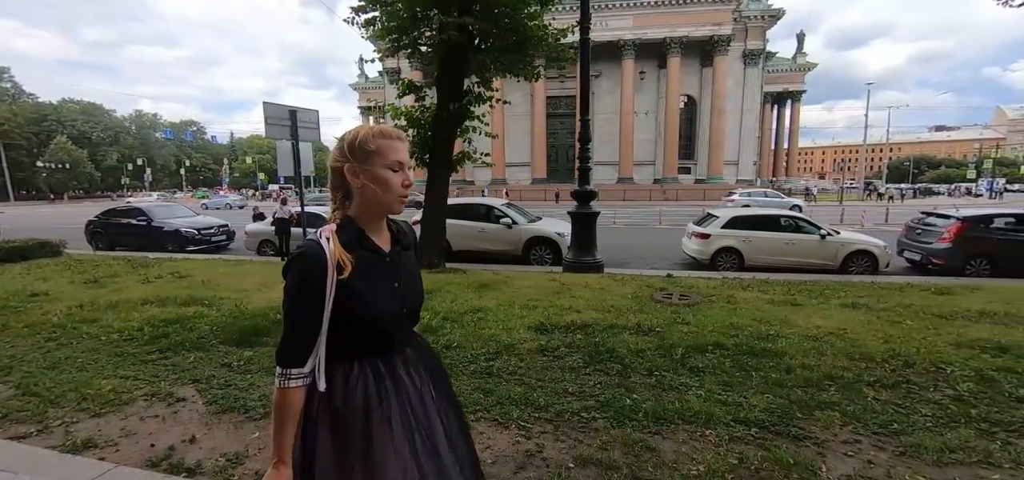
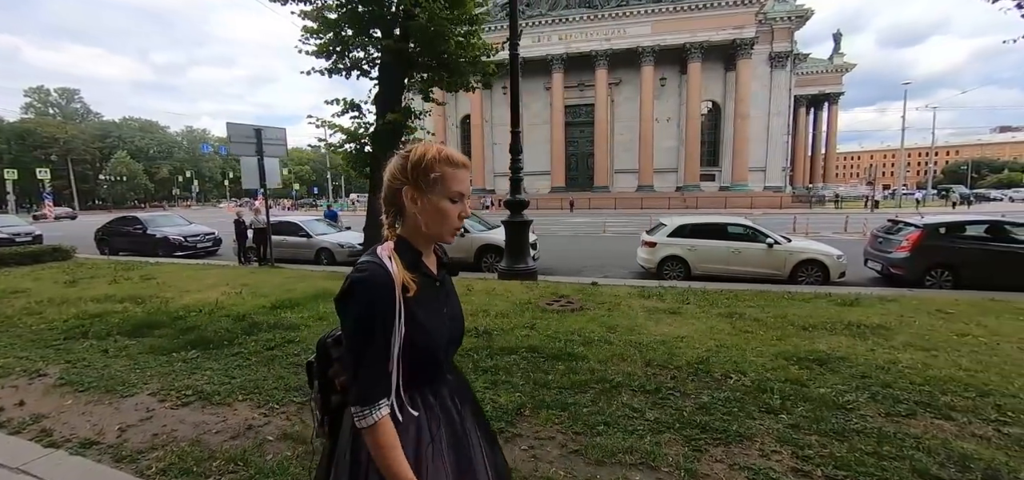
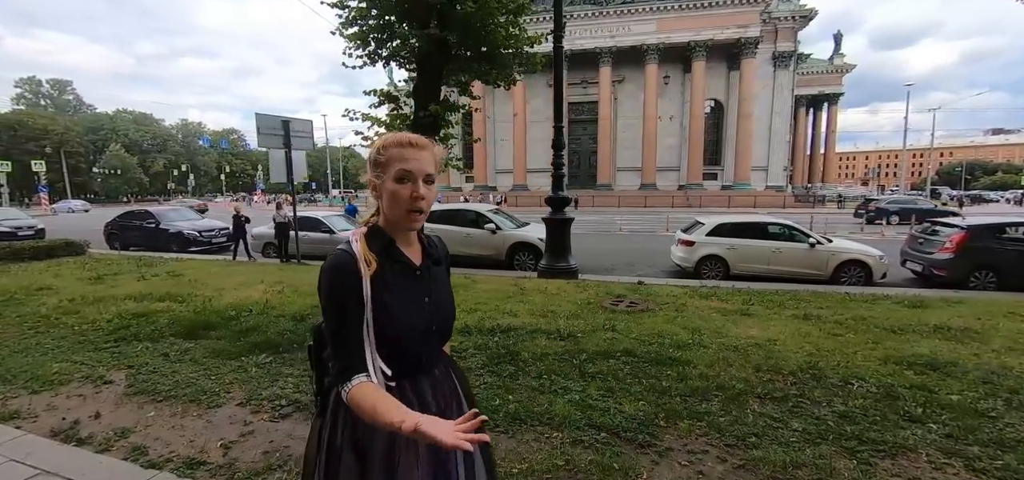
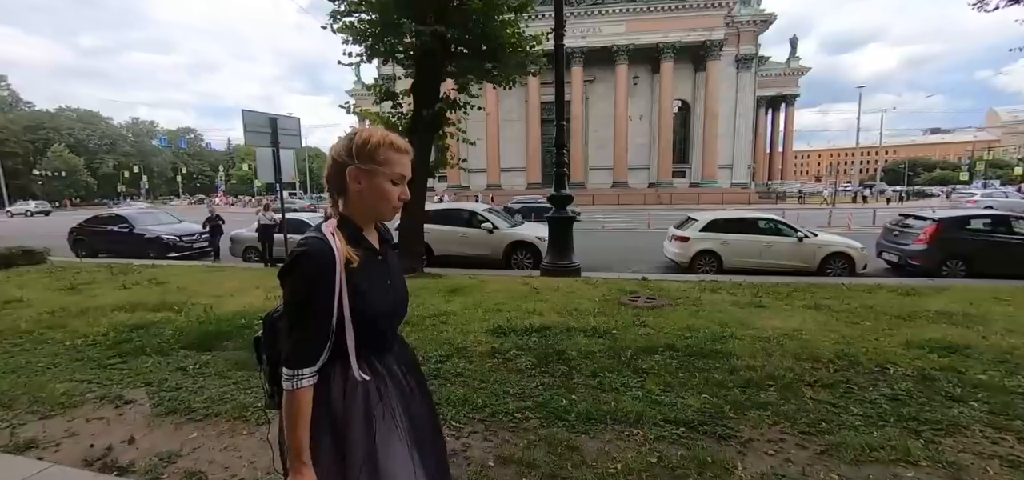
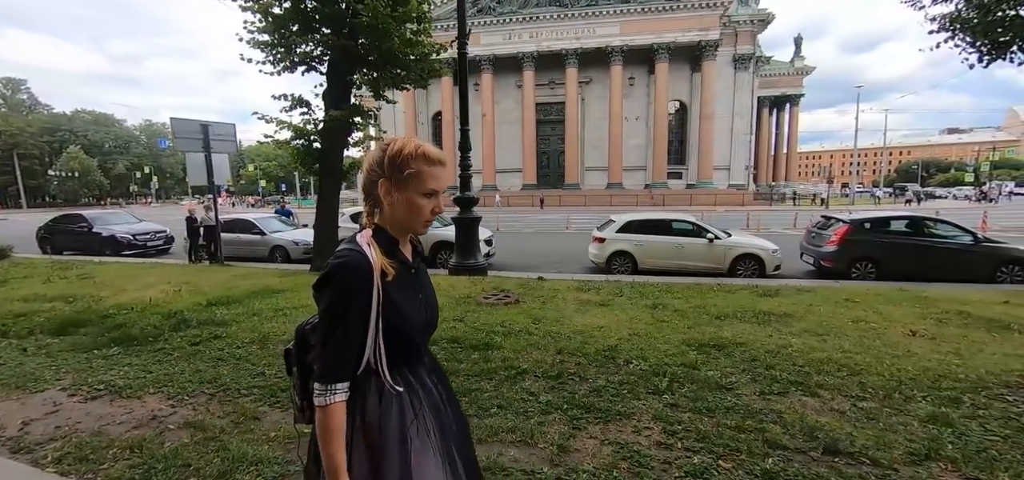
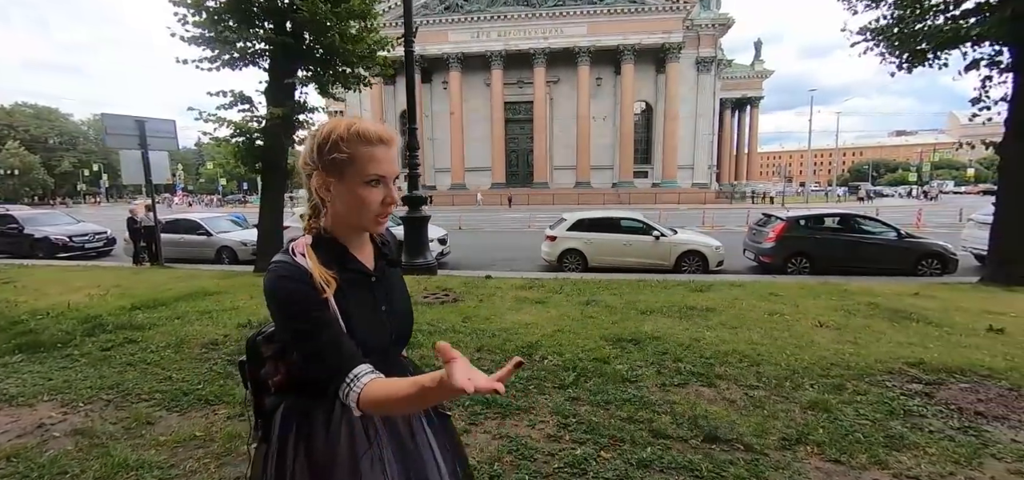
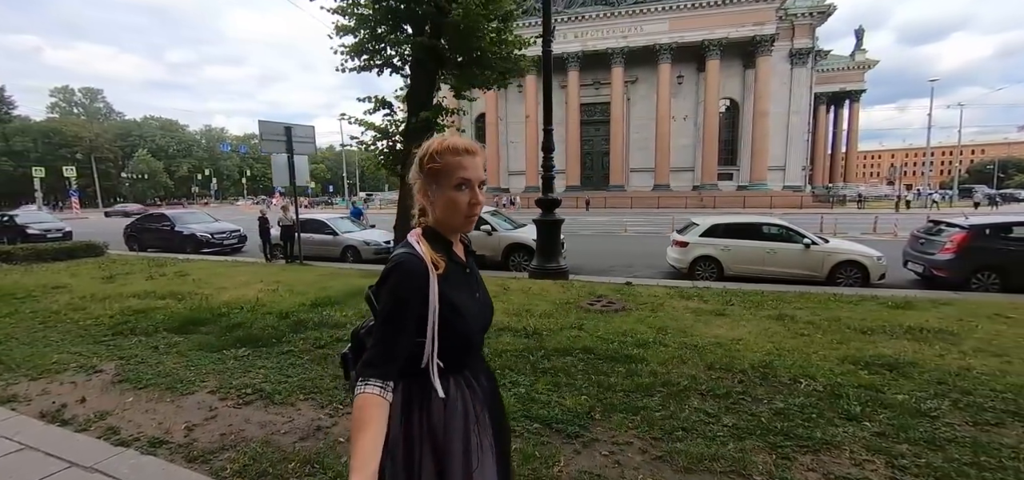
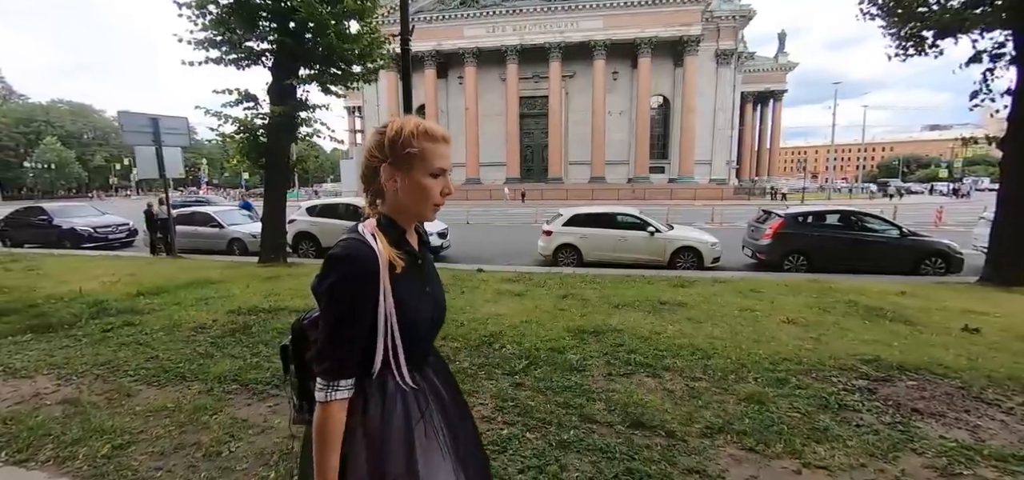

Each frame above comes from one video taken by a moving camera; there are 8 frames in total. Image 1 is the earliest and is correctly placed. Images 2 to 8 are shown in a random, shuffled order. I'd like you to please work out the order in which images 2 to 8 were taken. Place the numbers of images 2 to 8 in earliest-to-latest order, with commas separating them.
4, 3, 7, 2, 5, 6, 8
